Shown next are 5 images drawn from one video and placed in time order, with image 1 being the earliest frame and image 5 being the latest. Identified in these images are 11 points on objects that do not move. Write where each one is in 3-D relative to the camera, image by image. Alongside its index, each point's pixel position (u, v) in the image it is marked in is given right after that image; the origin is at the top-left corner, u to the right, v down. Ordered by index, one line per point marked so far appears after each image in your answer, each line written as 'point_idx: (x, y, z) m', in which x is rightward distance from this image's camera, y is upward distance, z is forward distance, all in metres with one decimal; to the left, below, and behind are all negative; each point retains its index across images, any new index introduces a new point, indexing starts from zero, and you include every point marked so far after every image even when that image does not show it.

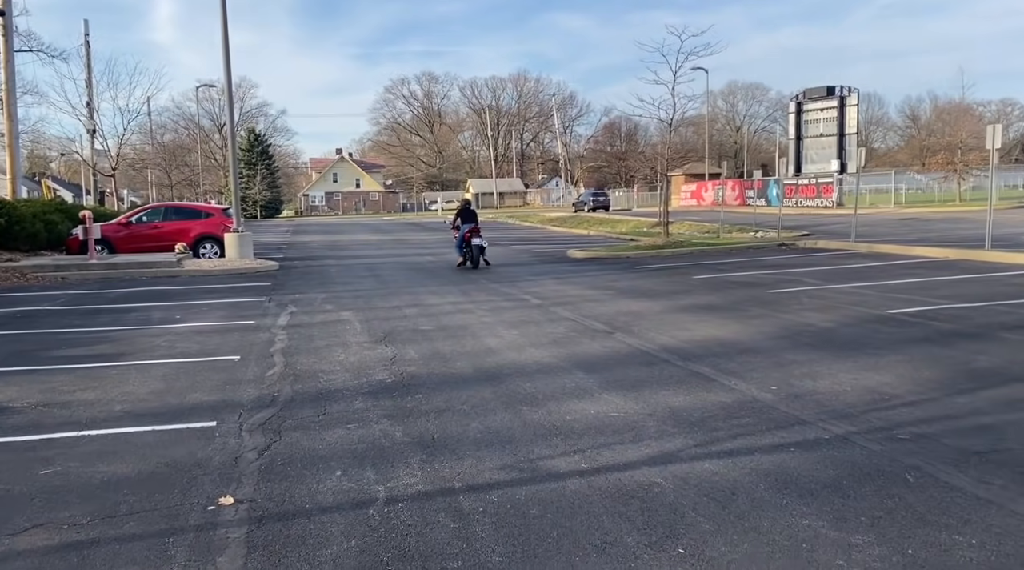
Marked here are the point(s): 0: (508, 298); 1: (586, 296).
0: (0.0, -0.2, +13.8) m
1: (+1.2, -0.2, +13.7) m
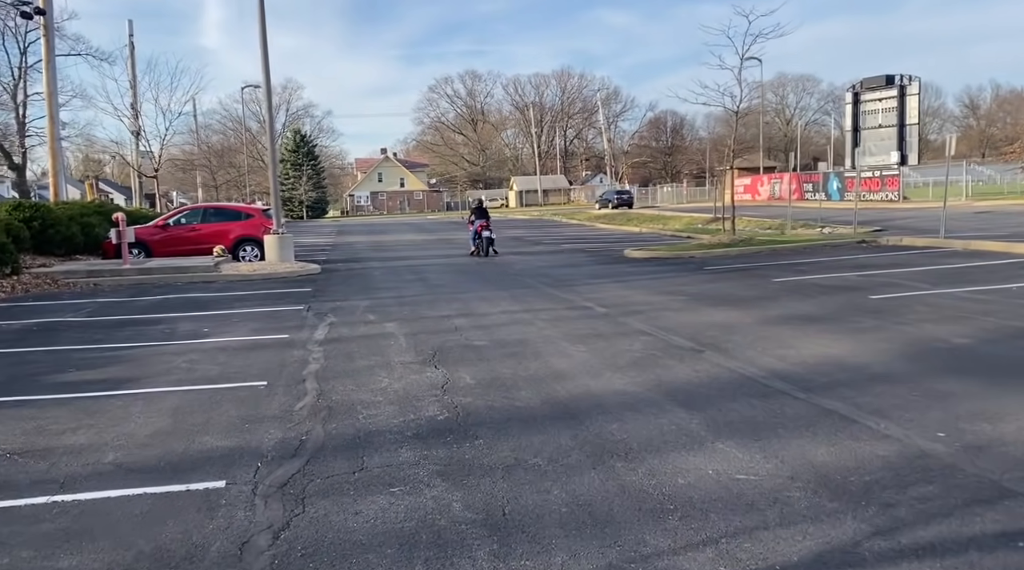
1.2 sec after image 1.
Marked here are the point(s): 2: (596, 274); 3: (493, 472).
0: (+0.9, -0.3, +12.4) m
1: (+2.1, -0.3, +12.2) m
2: (+1.7, +0.2, +17.3) m
3: (-0.1, -1.1, +4.9) m
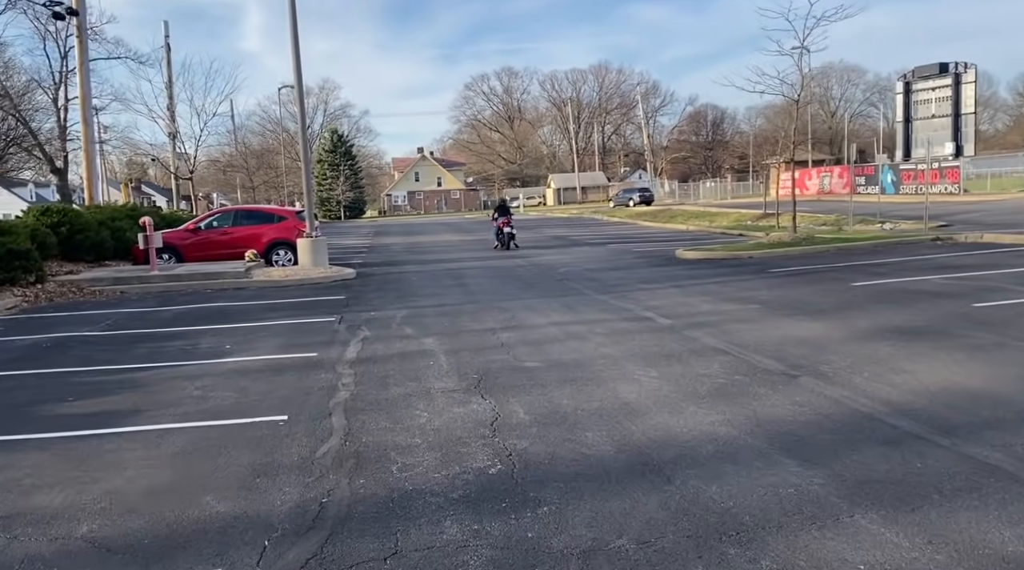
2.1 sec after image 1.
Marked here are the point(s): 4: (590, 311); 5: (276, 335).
0: (+1.6, -0.4, +11.1) m
1: (+2.8, -0.4, +10.9) m
2: (+2.6, +0.1, +16.0) m
3: (+0.2, -1.2, +3.7) m
4: (+1.1, -0.4, +11.7) m
5: (-3.0, -0.6, +10.9) m
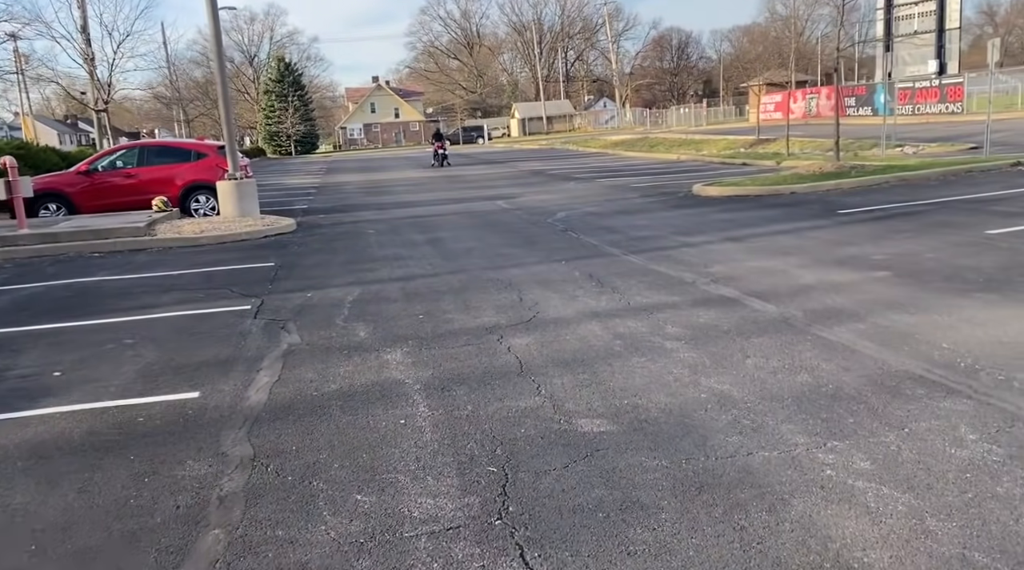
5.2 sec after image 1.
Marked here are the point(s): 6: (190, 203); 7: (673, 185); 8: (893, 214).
0: (+1.6, -0.1, +7.3) m
1: (+2.9, 0.0, +7.1) m
2: (+2.5, +0.9, +12.1) m
3: (+0.7, -1.5, -0.2) m
4: (+1.1, 0.0, +7.8) m
5: (-2.9, -0.5, +6.8) m
6: (-6.2, +1.6, +16.5) m
7: (+3.7, +2.2, +19.1) m
8: (+5.1, +1.0, +11.4) m
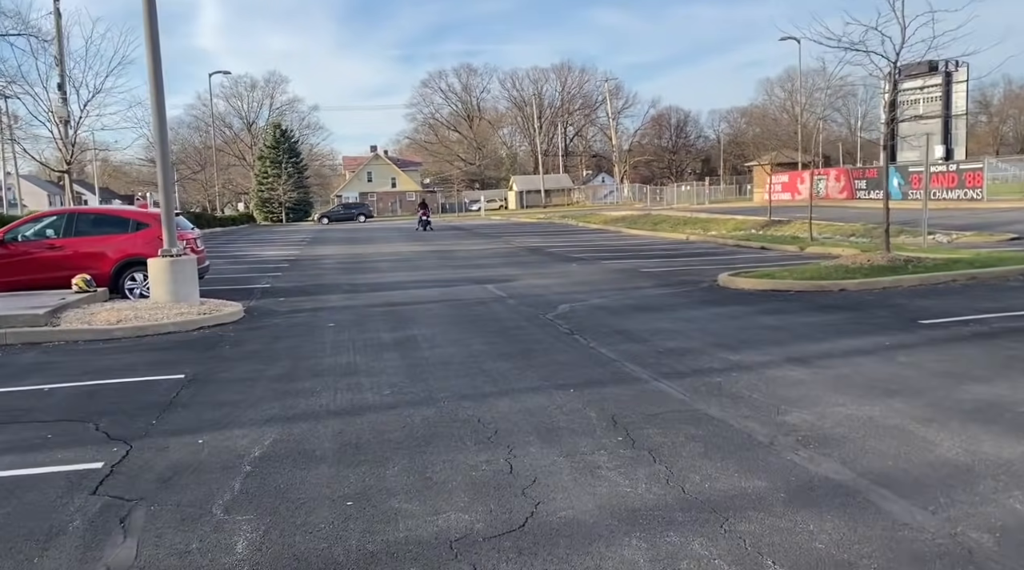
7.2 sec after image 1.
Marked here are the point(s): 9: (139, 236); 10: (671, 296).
0: (+1.6, -1.1, +4.6) m
1: (+2.8, -1.0, +4.4) m
2: (+2.4, -0.5, +9.5) m
3: (+0.6, -1.8, -3.0) m
4: (+1.1, -1.0, +5.1) m
5: (-3.0, -1.3, +4.1) m
6: (-6.3, +0.1, +13.9) m
7: (+3.6, +0.2, +16.6) m
8: (+5.0, -0.5, +8.8) m
9: (-6.2, +0.8, +13.9) m
10: (+2.4, -0.2, +13.1) m
